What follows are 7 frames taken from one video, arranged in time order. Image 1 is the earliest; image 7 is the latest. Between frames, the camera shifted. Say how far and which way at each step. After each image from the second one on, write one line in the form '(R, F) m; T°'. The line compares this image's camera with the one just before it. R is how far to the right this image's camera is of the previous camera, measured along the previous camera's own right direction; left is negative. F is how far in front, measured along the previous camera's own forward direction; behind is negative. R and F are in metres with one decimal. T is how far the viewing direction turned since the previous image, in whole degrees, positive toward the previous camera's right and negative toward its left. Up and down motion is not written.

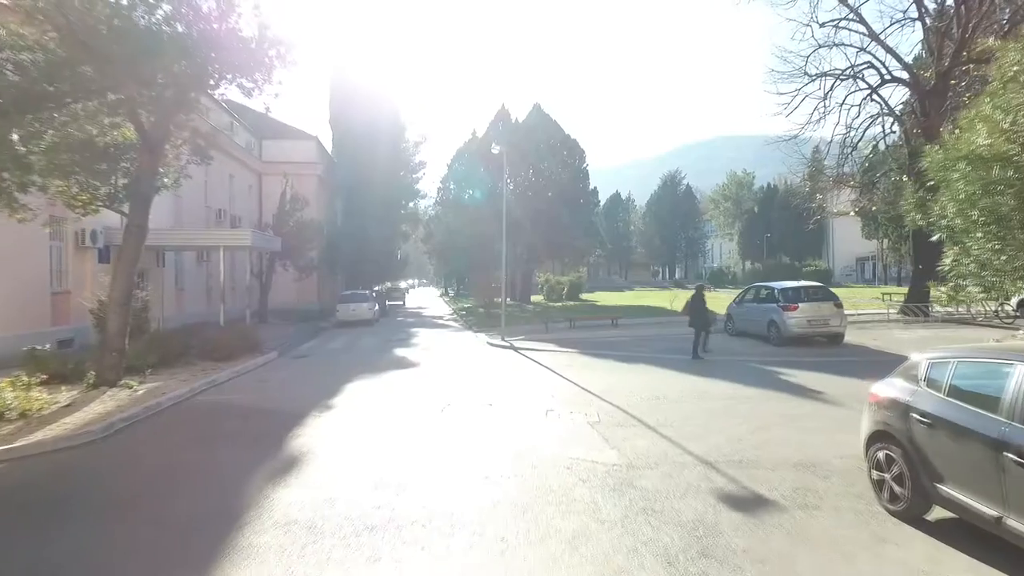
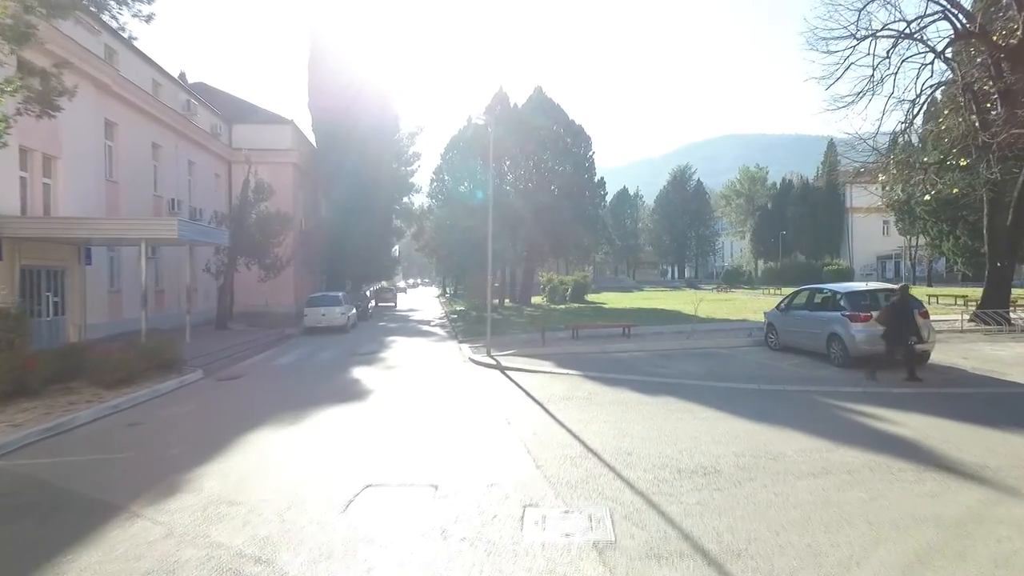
(+0.5, +4.2) m; -1°
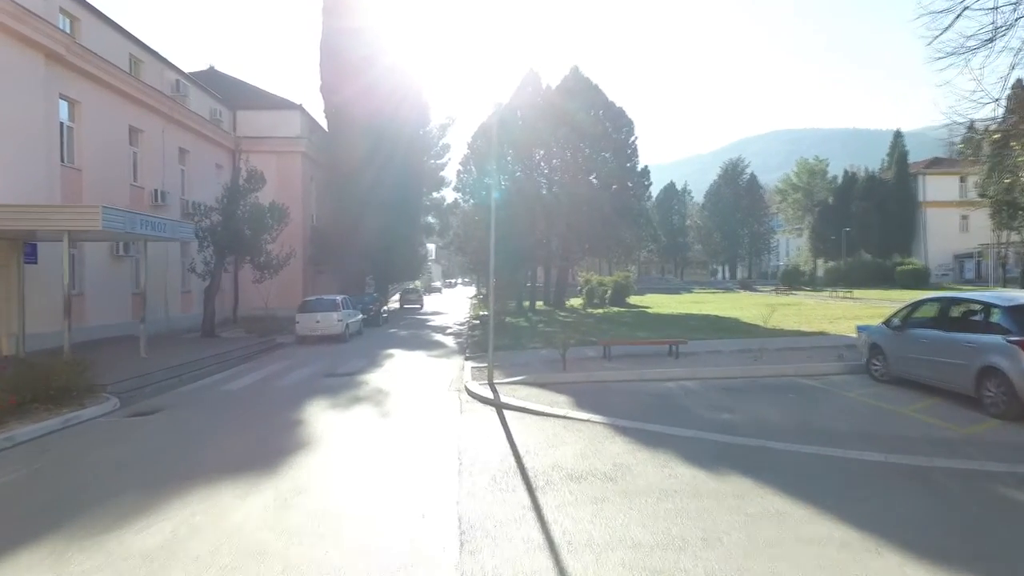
(+0.8, +4.2) m; -4°
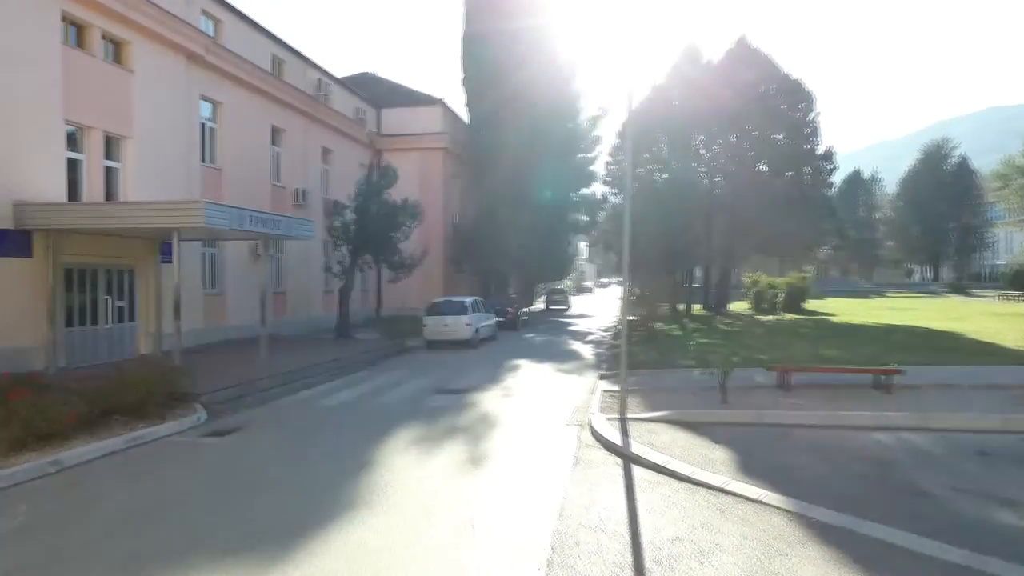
(+0.3, +2.9) m; -14°
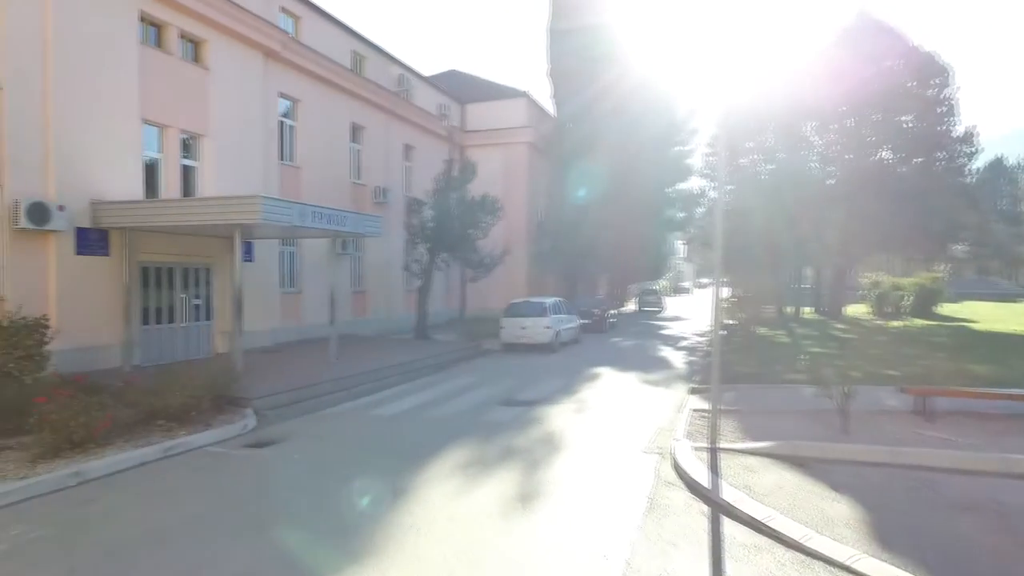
(+0.4, +1.5) m; -9°
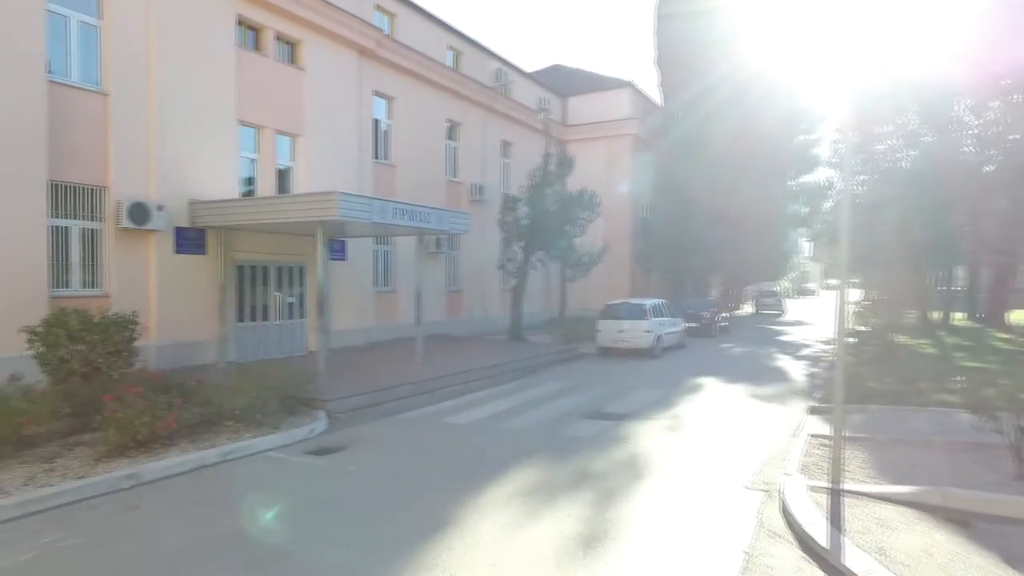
(+0.4, +1.1) m; -10°
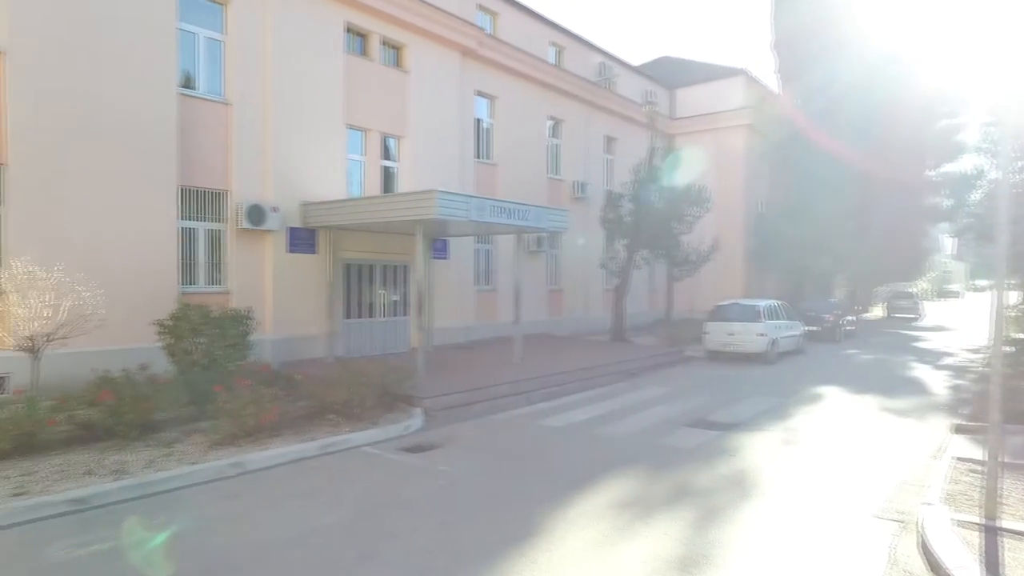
(+0.1, +0.4) m; -10°
